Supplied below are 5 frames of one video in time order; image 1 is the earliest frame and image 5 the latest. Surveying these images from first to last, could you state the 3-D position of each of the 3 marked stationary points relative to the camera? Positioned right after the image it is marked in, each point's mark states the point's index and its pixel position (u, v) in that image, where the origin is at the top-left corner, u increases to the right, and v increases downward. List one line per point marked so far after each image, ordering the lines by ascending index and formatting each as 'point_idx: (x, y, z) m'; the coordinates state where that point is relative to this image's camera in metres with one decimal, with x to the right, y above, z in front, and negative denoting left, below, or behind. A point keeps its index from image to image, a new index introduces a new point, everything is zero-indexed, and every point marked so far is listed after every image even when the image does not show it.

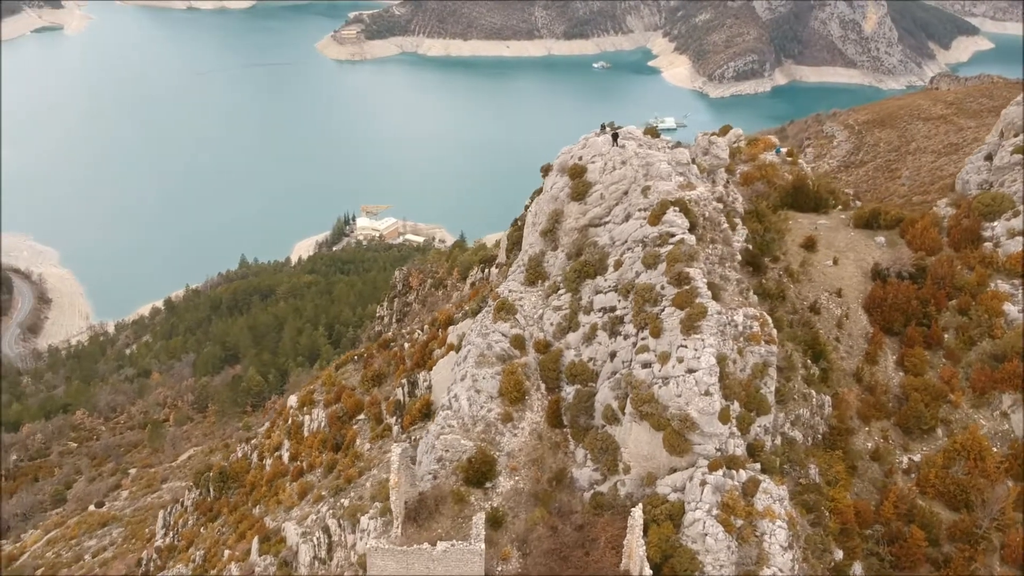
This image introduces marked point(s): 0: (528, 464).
0: (+0.4, -4.2, +14.8) m
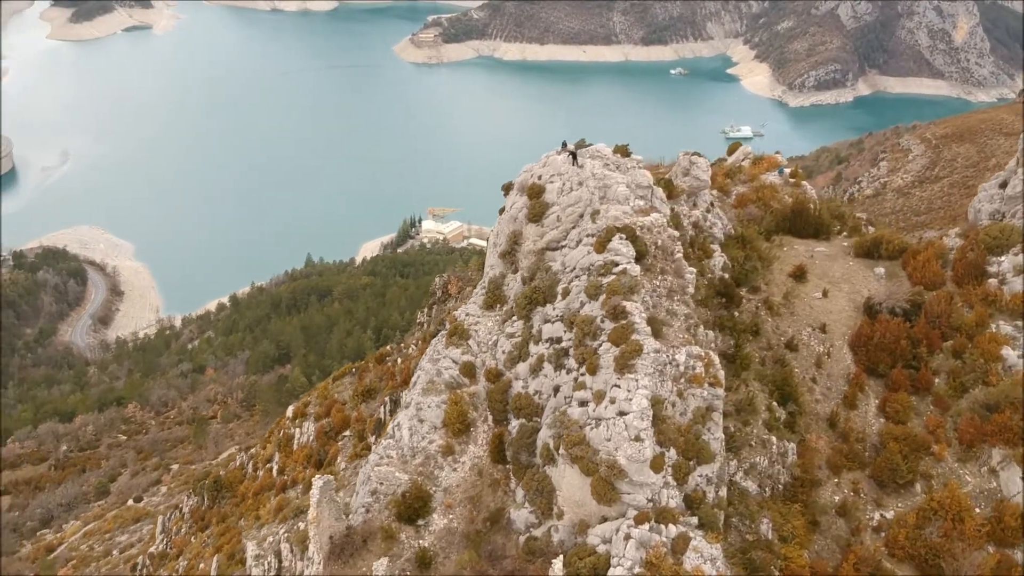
0: (-1.1, -4.9, +14.4) m
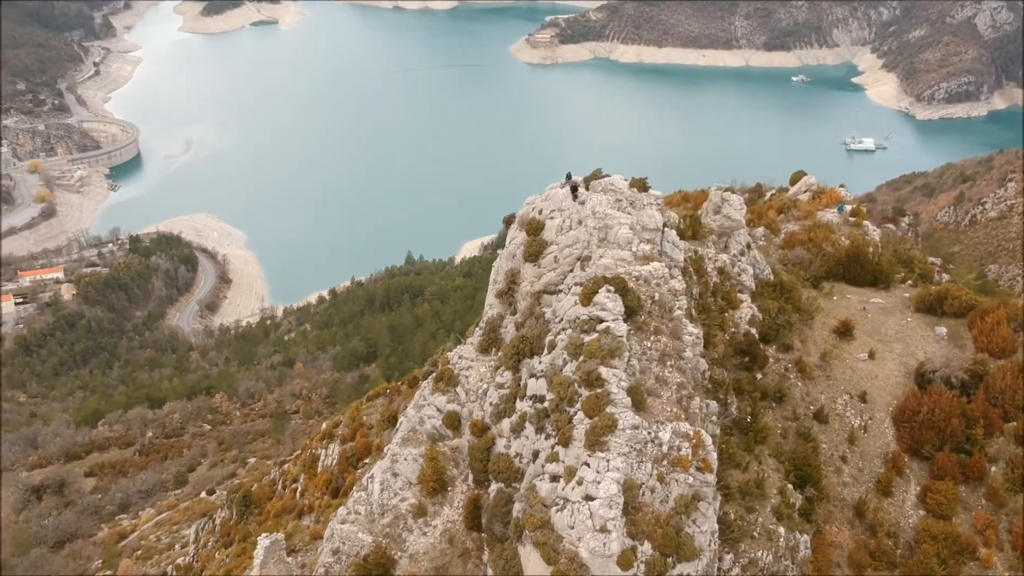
0: (-1.8, -6.1, +13.4) m
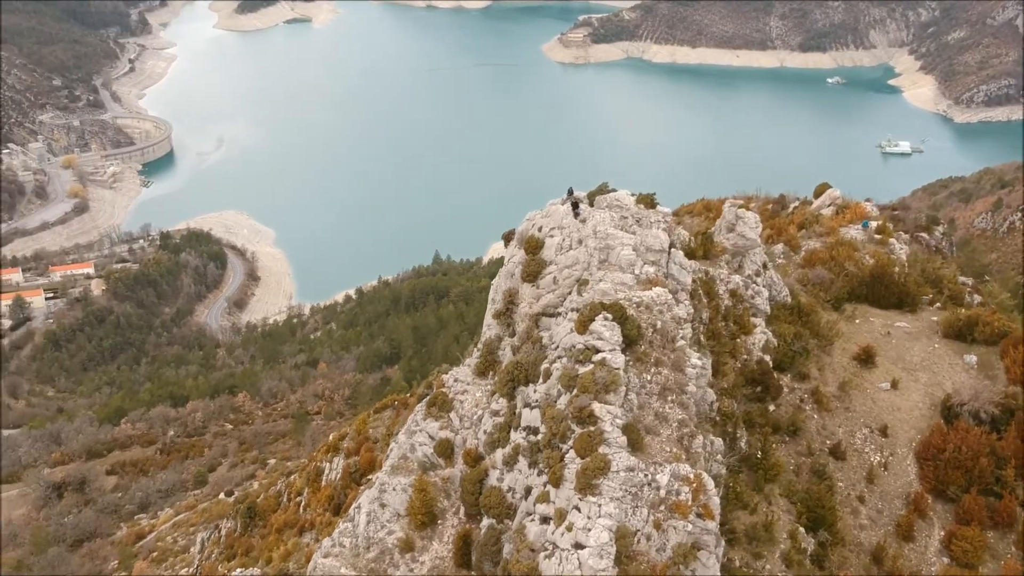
0: (-2.0, -6.6, +12.7) m
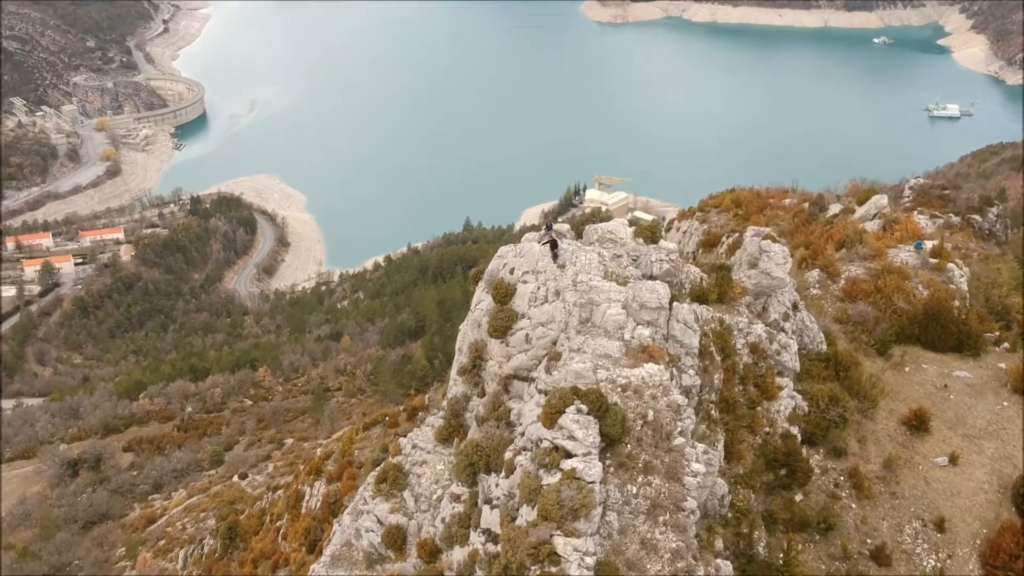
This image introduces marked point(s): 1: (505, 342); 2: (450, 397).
0: (-2.8, -7.7, +10.4) m
1: (-0.1, -1.1, +11.9) m
2: (-1.3, -2.4, +13.3) m
